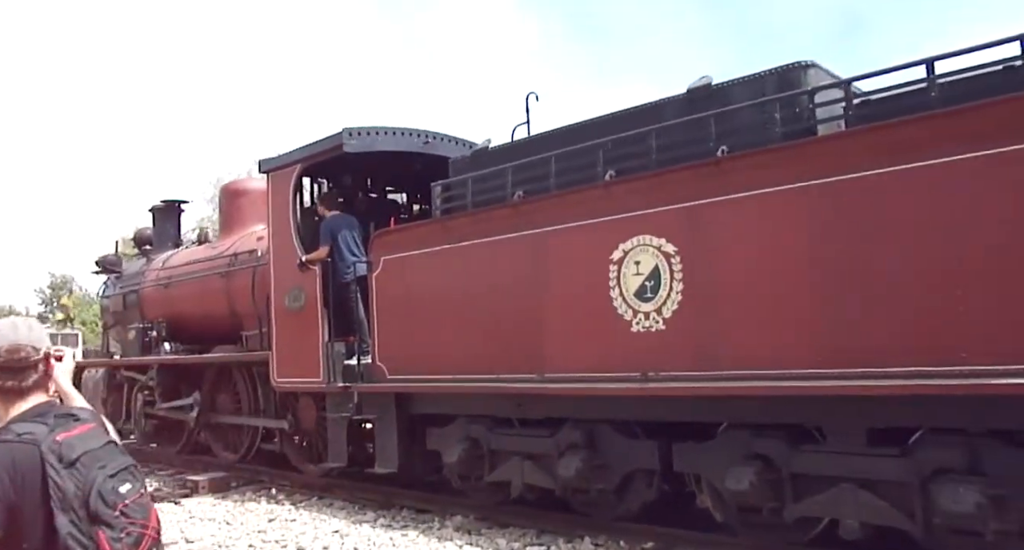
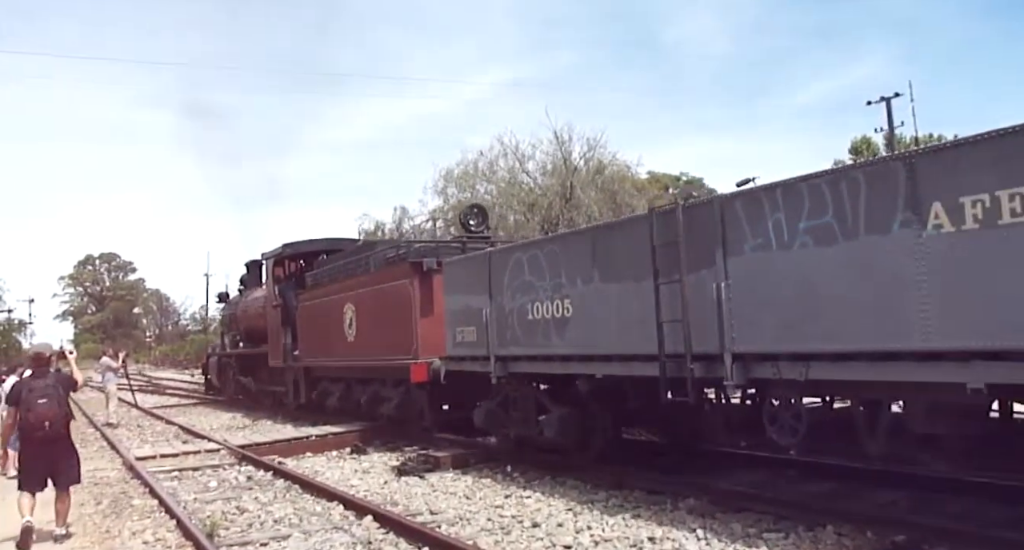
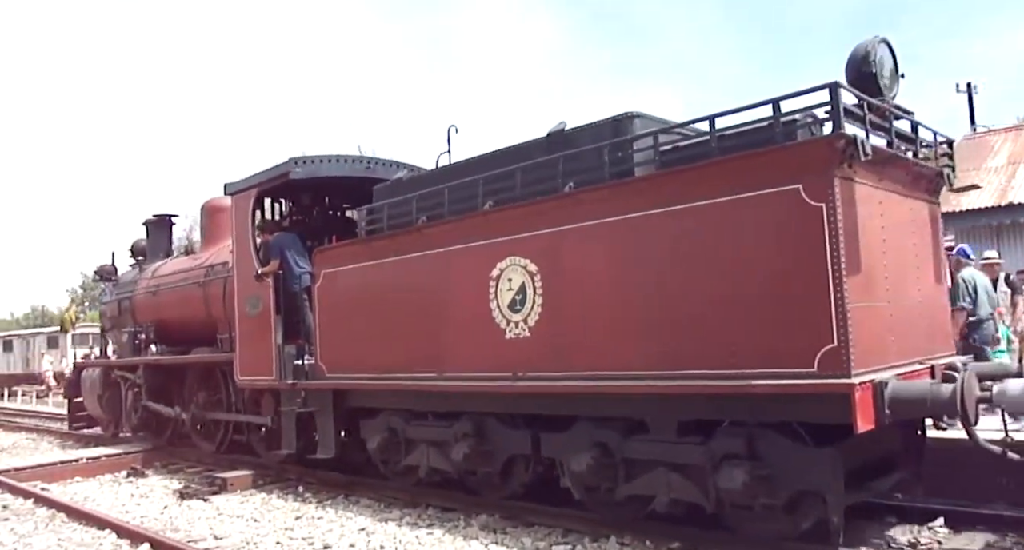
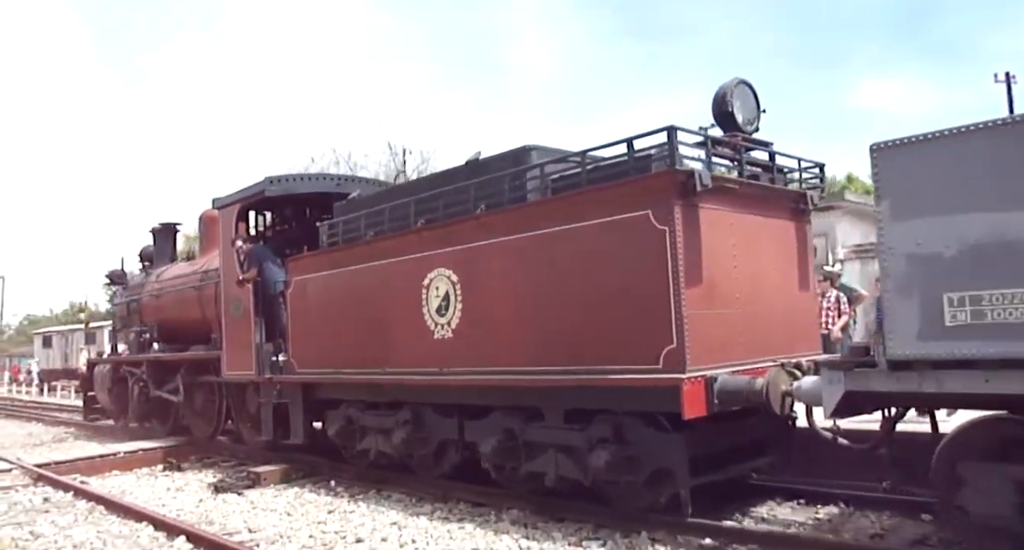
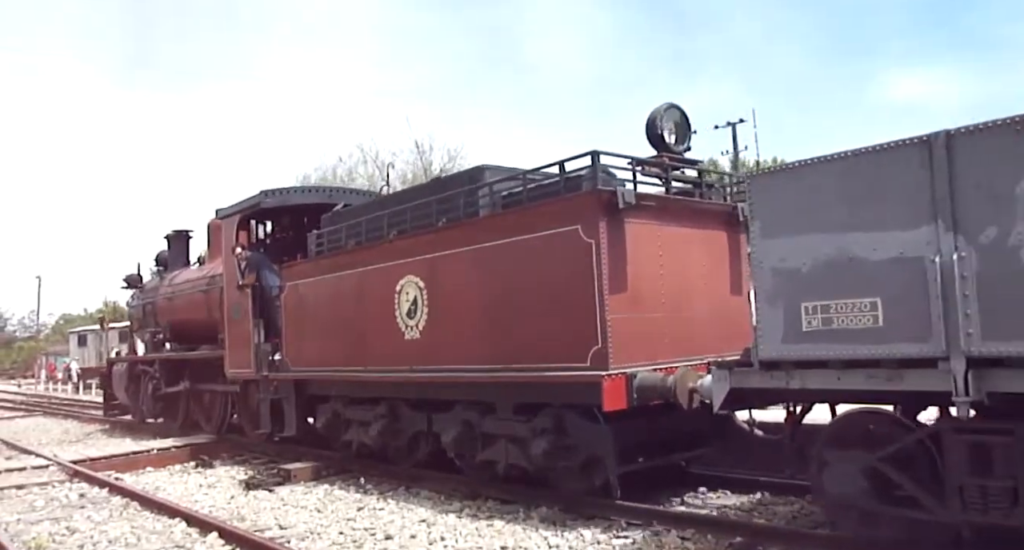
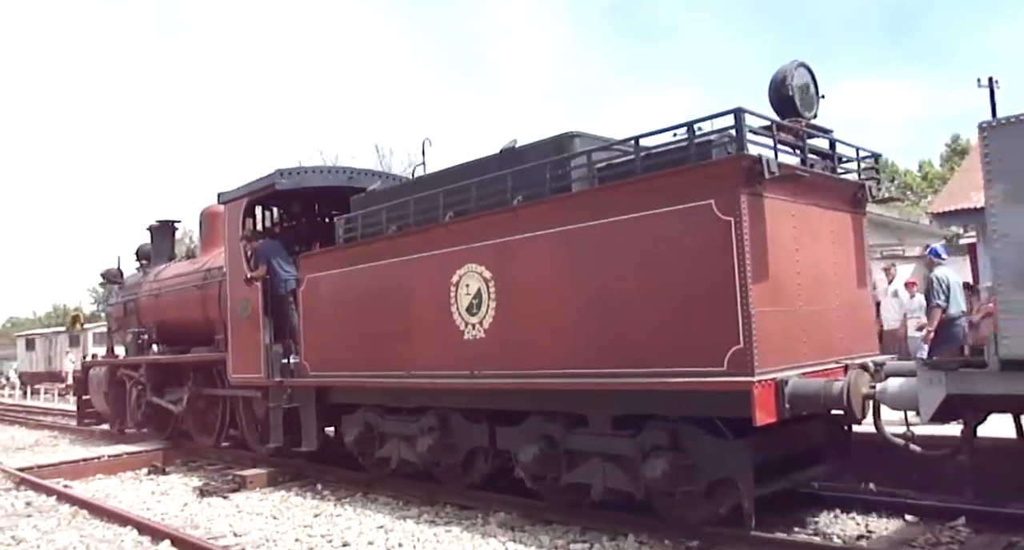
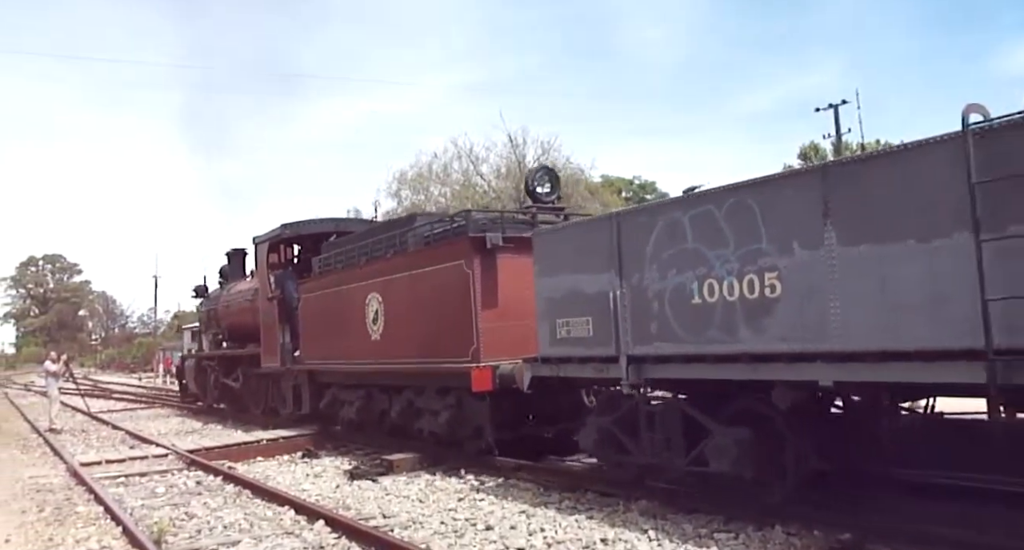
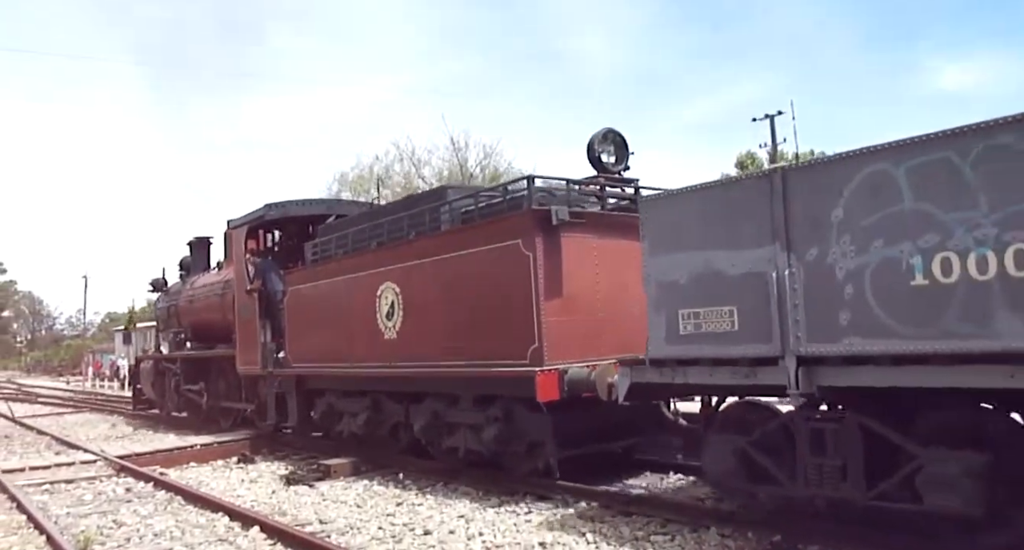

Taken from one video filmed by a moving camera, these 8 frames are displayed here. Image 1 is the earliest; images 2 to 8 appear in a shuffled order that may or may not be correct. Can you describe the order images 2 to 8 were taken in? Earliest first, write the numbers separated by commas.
3, 6, 4, 5, 8, 7, 2
